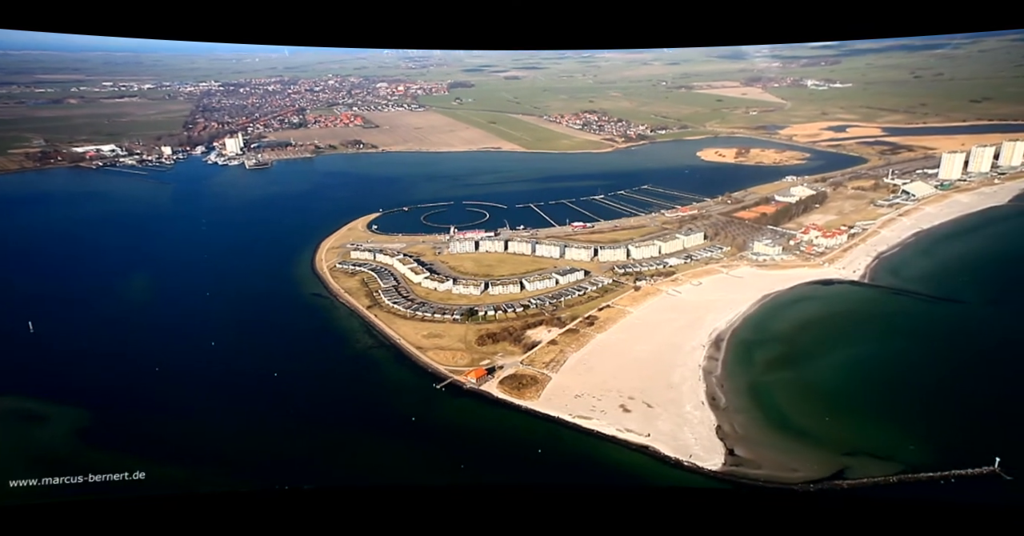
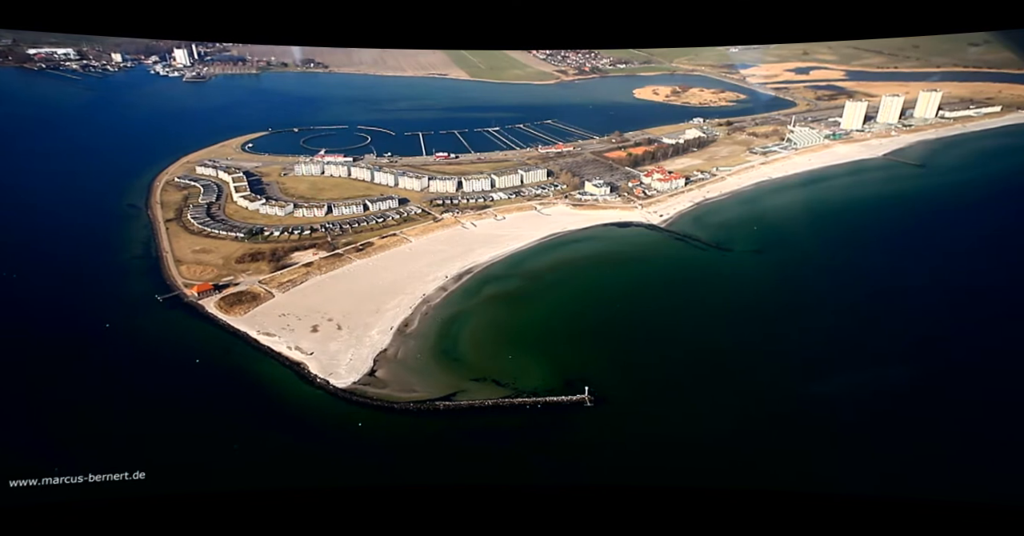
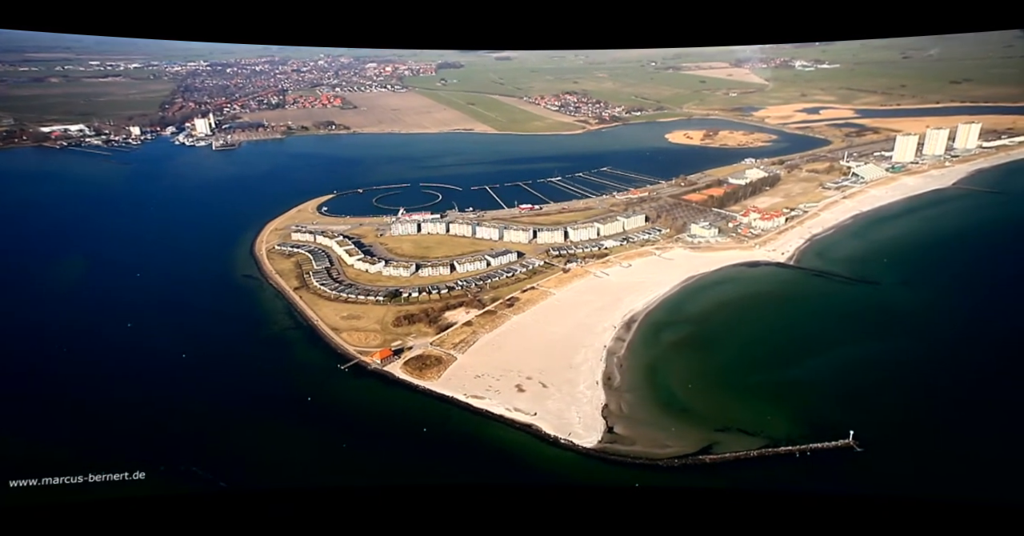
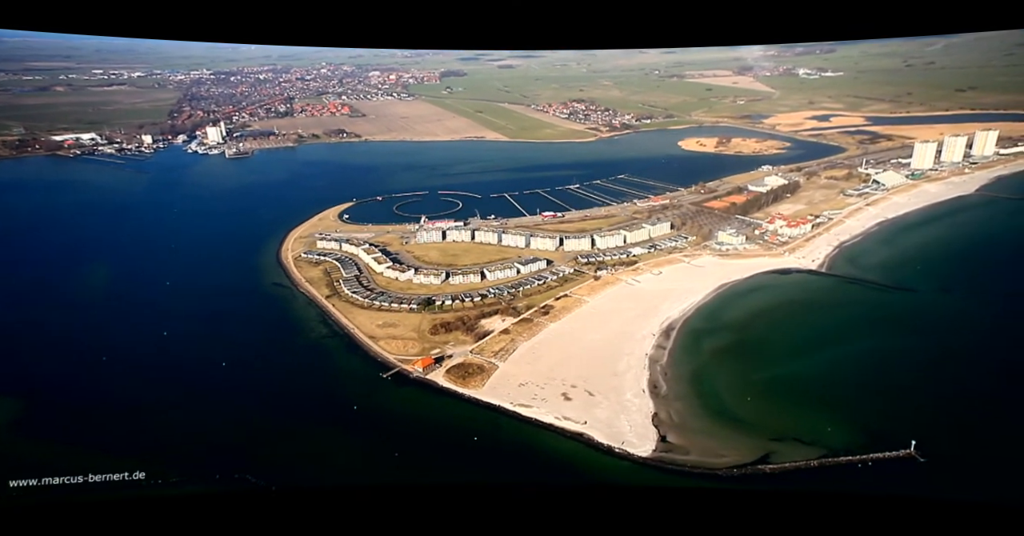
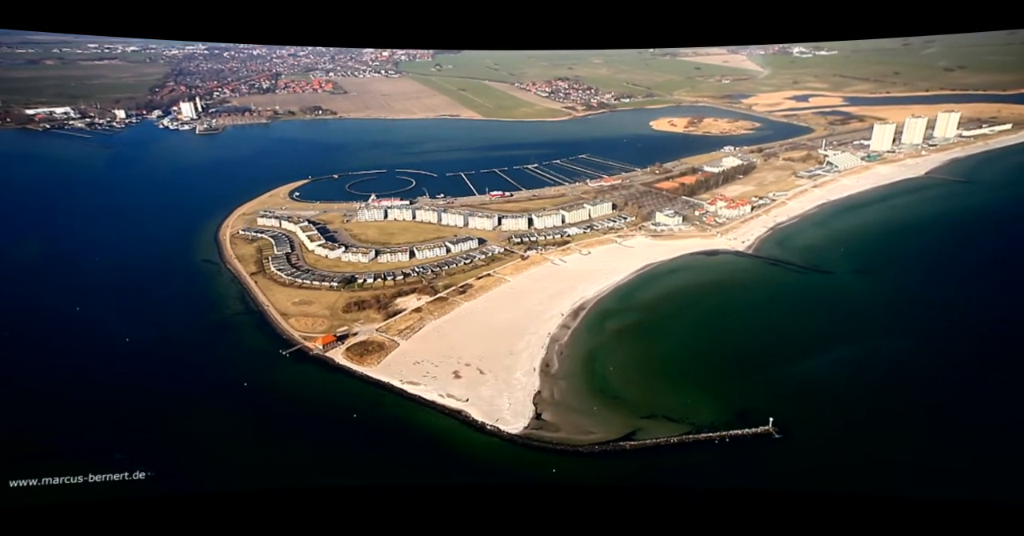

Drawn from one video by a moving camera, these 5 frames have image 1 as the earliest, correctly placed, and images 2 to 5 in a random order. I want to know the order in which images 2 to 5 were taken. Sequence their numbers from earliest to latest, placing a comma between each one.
4, 3, 5, 2
